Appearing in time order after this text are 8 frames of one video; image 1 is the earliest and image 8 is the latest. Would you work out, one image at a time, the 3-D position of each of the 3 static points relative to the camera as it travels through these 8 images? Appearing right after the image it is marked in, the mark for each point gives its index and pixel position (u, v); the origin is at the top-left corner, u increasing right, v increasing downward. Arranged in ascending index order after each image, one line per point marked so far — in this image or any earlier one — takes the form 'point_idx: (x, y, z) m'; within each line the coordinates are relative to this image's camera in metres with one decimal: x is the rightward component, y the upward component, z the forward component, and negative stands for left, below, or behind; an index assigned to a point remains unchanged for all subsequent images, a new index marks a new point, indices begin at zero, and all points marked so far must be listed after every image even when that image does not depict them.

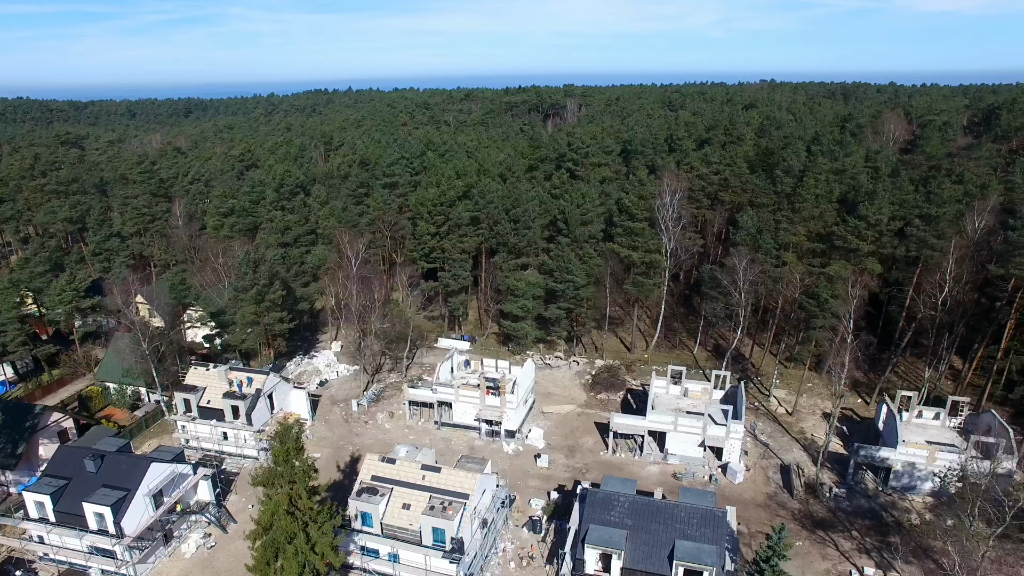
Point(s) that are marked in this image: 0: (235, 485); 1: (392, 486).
0: (-7.7, -5.6, +19.5) m
1: (-3.1, -4.8, +16.5) m
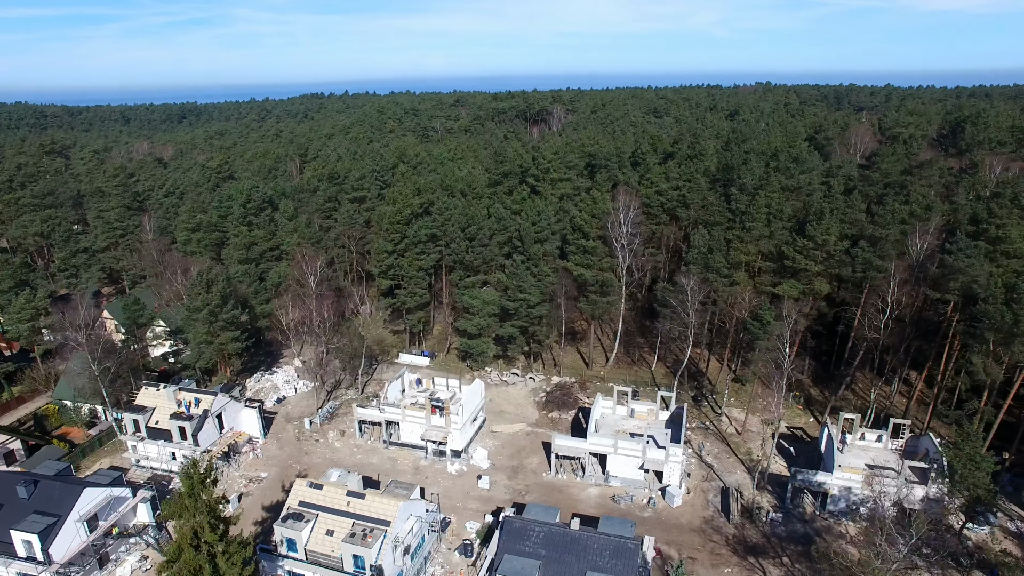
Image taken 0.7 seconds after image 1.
0: (-9.5, -6.3, +19.7) m
1: (-4.9, -5.5, +16.7) m
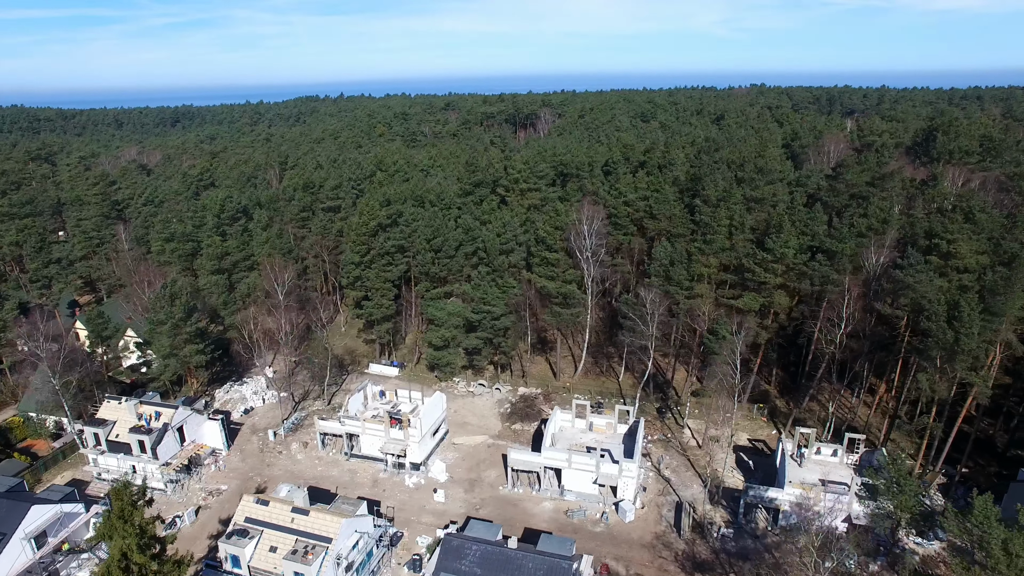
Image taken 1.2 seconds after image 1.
0: (-10.9, -6.8, +19.9) m
1: (-6.4, -6.0, +16.8) m
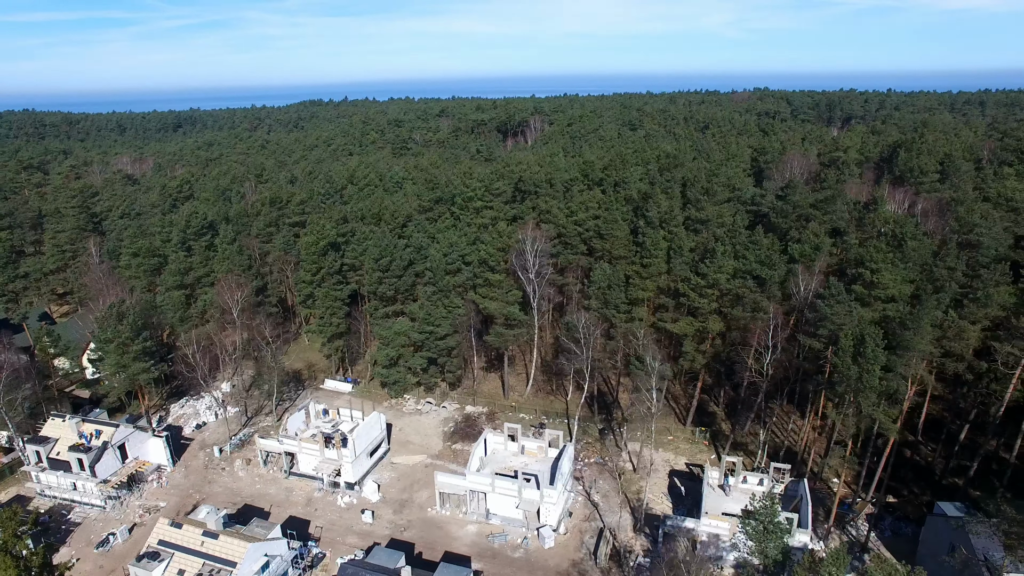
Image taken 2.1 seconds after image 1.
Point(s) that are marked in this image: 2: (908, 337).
0: (-13.3, -7.5, +20.5) m
1: (-8.8, -6.8, +17.3) m
2: (+10.2, -1.3, +17.2) m
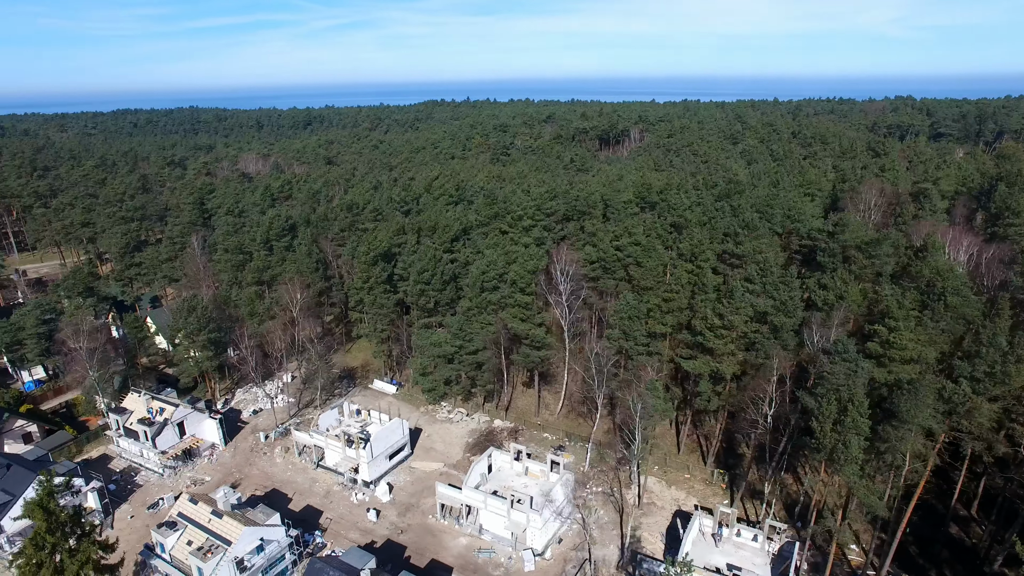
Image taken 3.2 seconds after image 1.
0: (-13.5, -7.4, +23.7) m
1: (-9.6, -7.0, +19.7) m
2: (+9.4, -2.9, +16.0) m
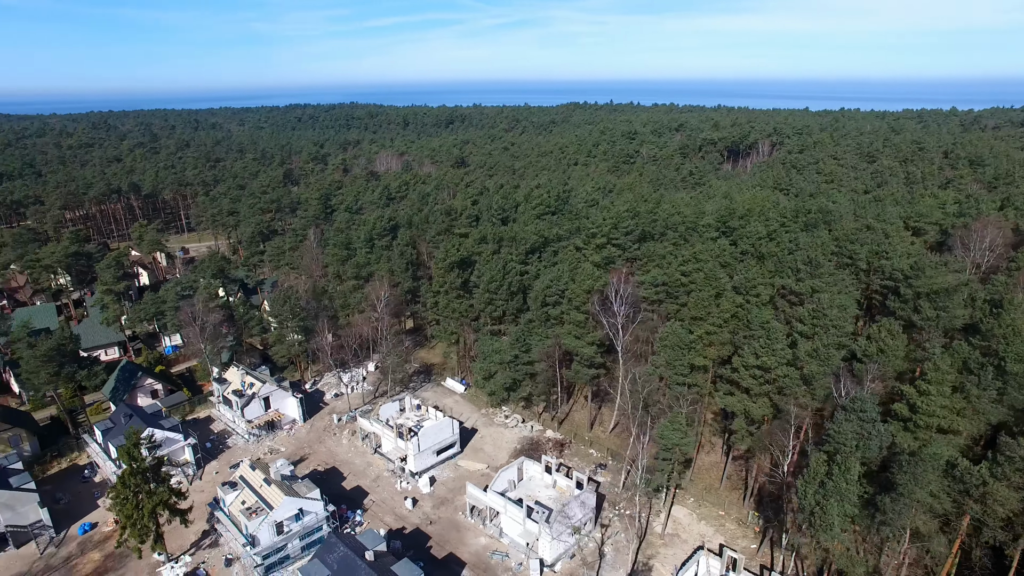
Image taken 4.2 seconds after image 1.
0: (-12.1, -7.0, +27.6) m
1: (-9.2, -6.9, +22.9) m
2: (+8.9, -4.3, +15.1) m
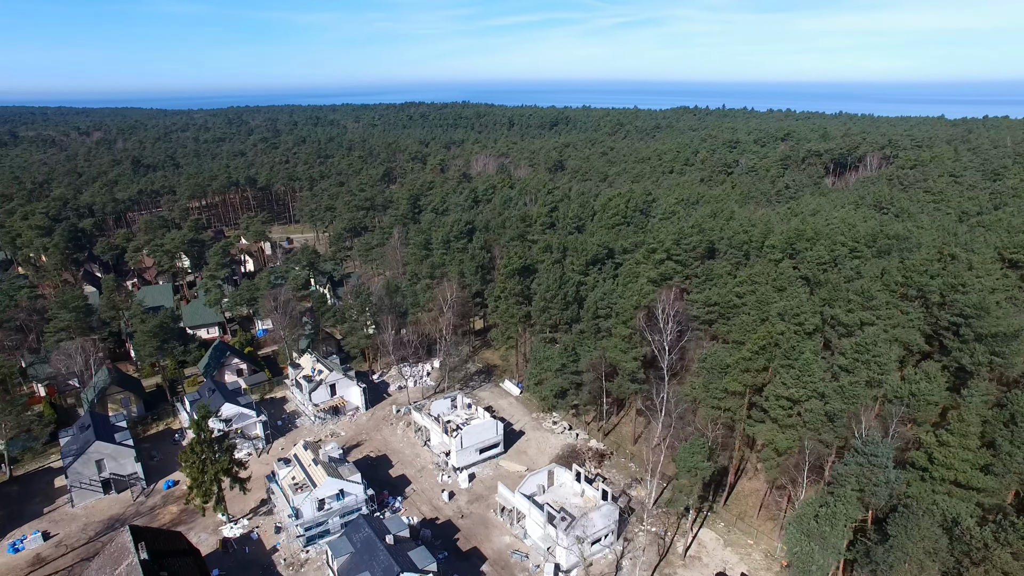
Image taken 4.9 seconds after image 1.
0: (-10.3, -6.7, +30.5) m
1: (-8.2, -6.7, +25.3) m
2: (+8.5, -5.3, +14.6) m
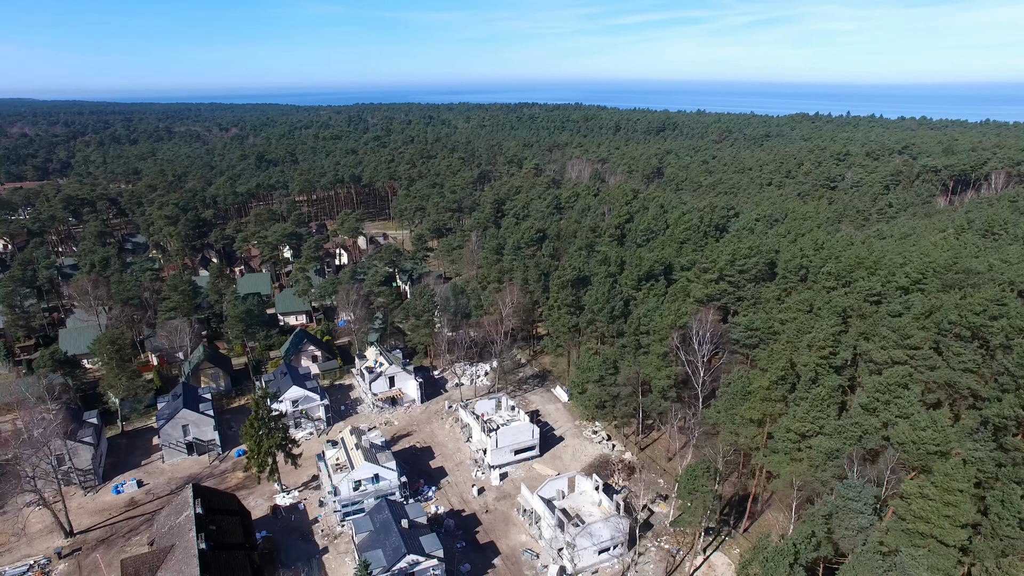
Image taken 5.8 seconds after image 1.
0: (-8.3, -6.5, +33.5) m
1: (-7.1, -6.7, +28.0) m
2: (+7.4, -6.3, +14.5) m
